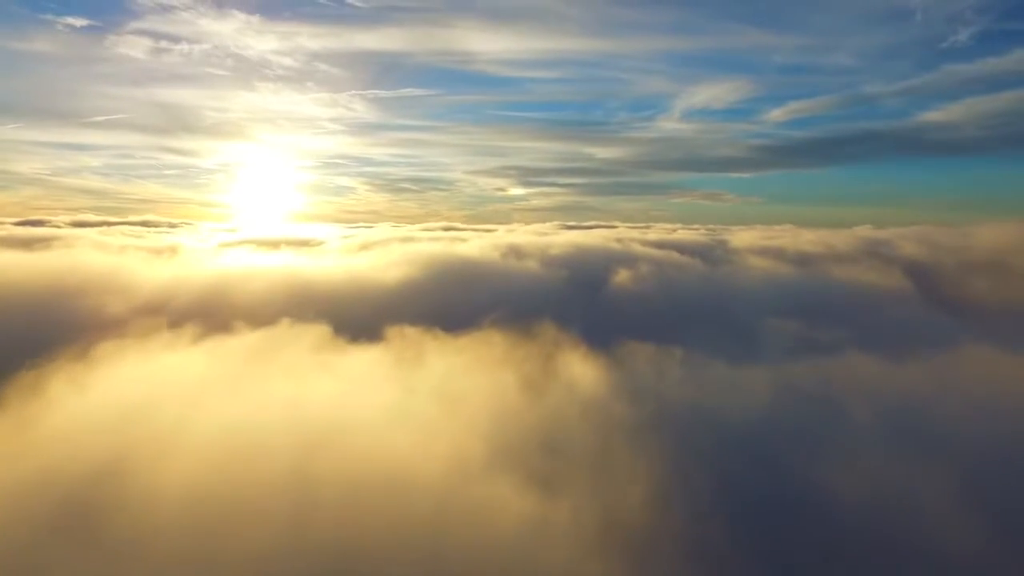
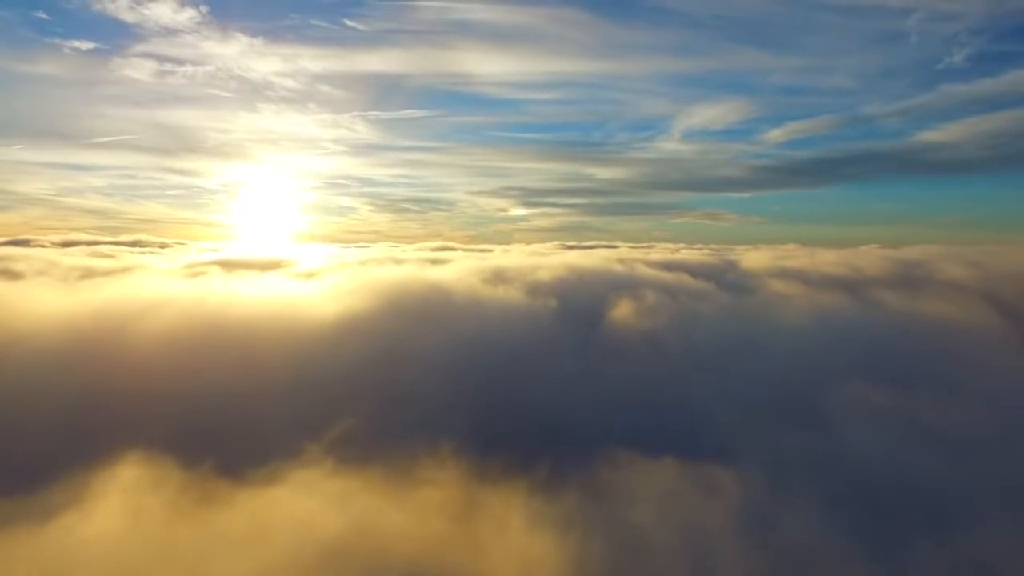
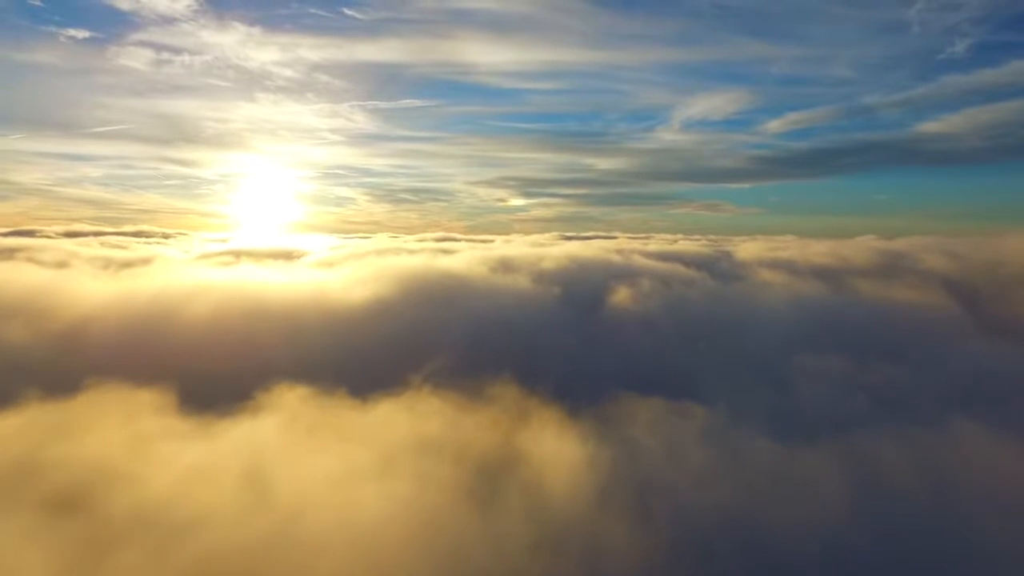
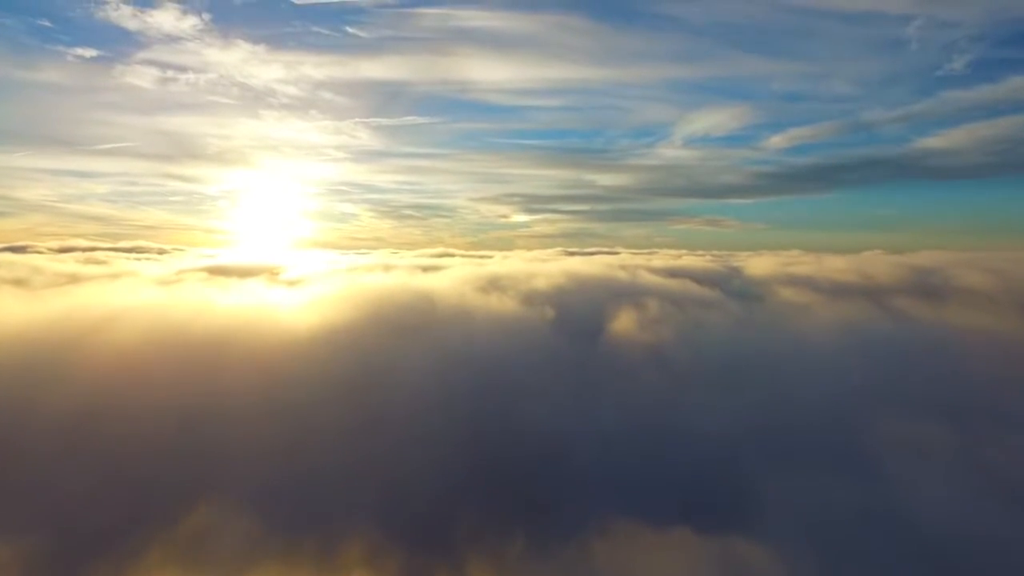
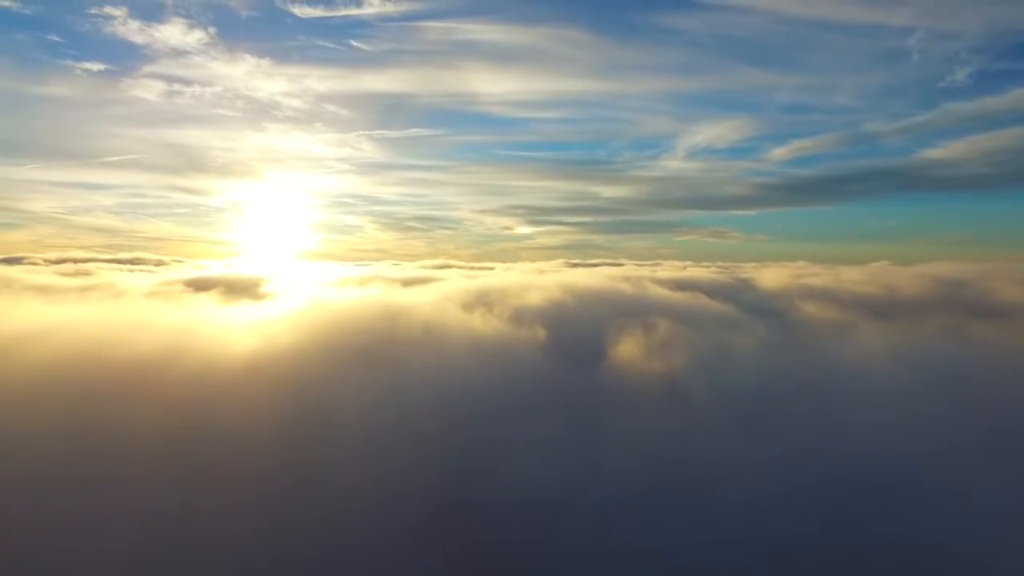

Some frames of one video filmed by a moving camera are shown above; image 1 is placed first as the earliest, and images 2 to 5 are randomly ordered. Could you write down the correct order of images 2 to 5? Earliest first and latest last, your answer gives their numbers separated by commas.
3, 2, 4, 5
